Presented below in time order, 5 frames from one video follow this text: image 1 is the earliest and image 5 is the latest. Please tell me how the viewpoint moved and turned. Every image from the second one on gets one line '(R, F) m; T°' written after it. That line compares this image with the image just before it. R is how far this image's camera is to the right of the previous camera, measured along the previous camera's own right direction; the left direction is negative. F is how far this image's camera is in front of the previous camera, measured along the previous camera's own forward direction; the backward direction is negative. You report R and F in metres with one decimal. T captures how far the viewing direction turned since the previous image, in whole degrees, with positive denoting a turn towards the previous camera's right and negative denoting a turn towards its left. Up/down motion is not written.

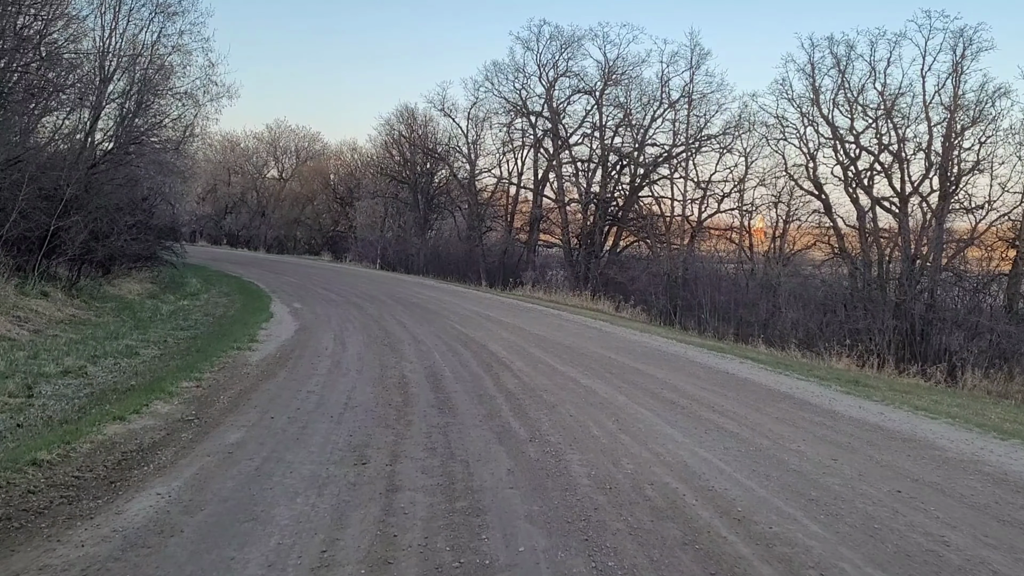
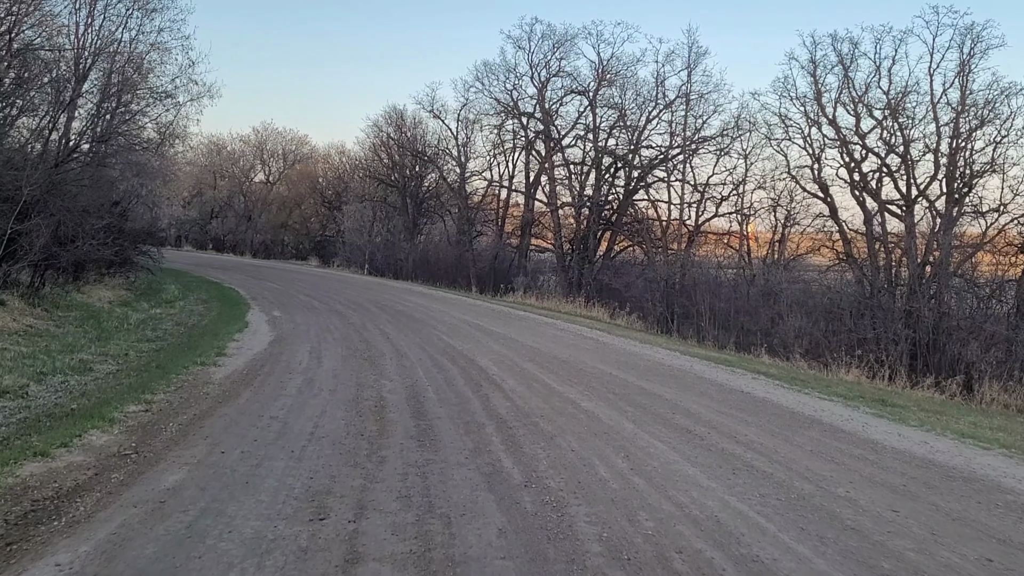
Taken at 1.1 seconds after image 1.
(0.0, +1.1) m; +1°
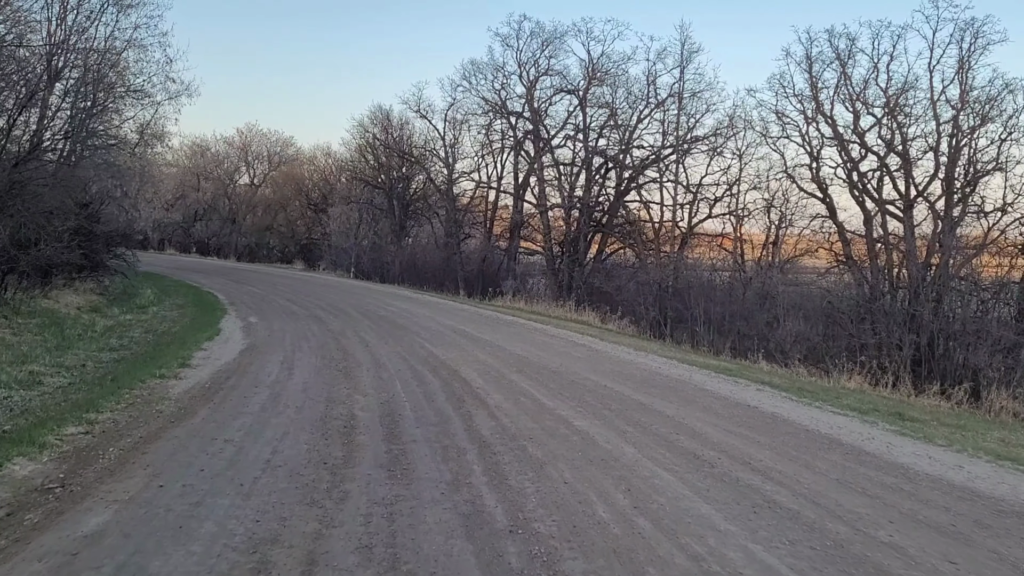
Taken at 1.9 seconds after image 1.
(+0.1, +0.9) m; +1°
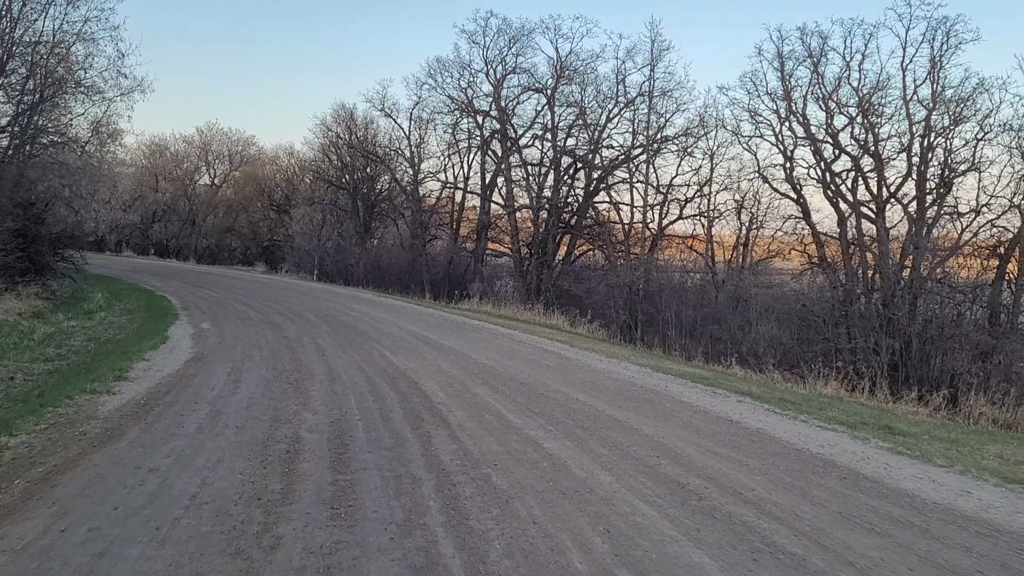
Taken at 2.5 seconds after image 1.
(+0.1, +0.8) m; +3°
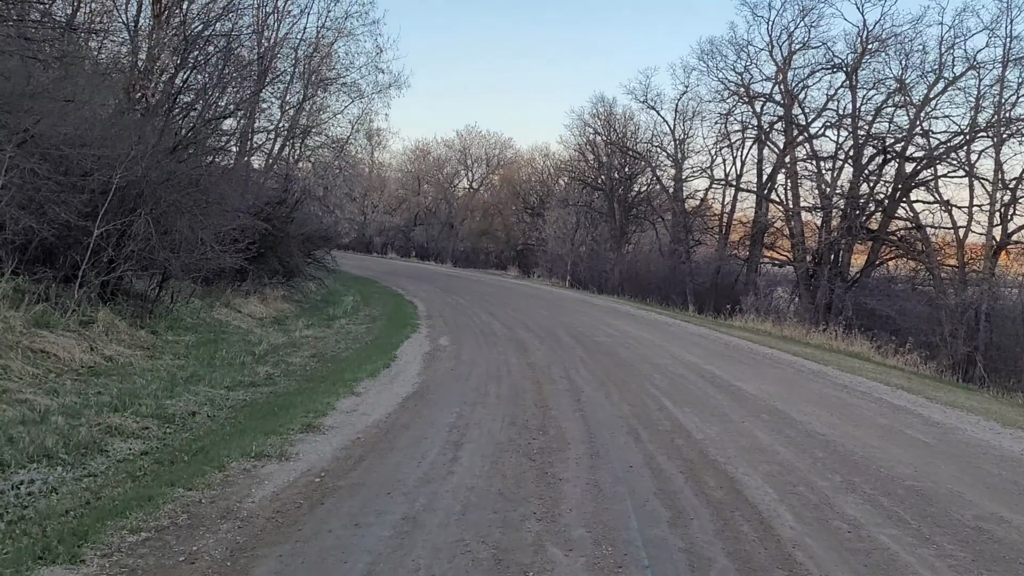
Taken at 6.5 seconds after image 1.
(-1.3, +4.1) m; -21°
